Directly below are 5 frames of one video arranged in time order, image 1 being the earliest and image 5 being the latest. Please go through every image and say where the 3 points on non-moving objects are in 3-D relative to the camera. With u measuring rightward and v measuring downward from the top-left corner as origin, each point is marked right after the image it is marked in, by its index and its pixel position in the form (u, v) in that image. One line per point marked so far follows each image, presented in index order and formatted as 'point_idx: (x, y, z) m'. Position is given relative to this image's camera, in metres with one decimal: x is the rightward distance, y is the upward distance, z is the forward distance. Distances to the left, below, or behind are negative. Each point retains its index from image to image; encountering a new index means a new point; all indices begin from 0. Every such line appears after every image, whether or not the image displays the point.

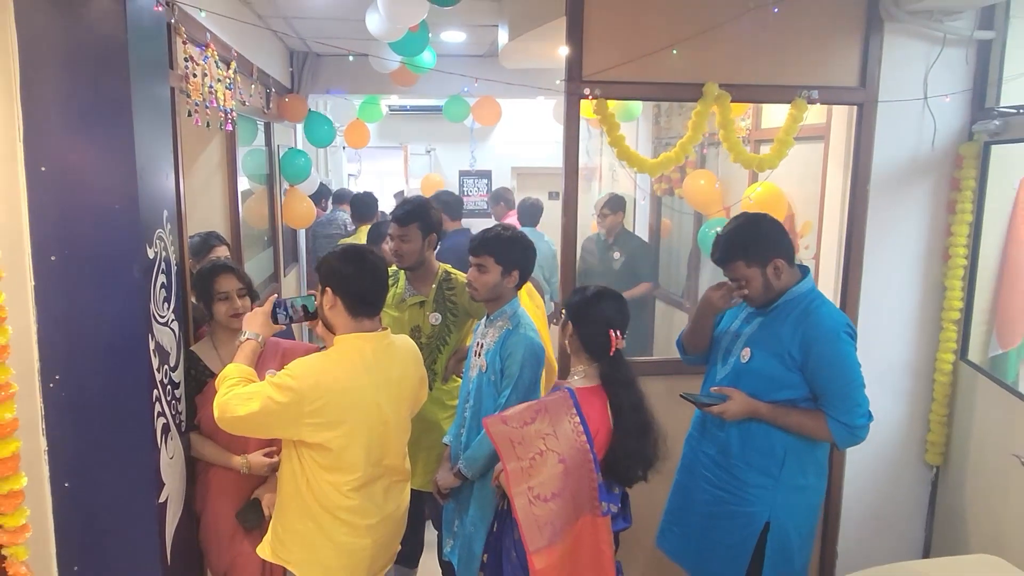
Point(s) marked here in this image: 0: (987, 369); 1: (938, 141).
0: (+1.6, -0.3, +2.5) m
1: (+1.4, +0.5, +2.5) m
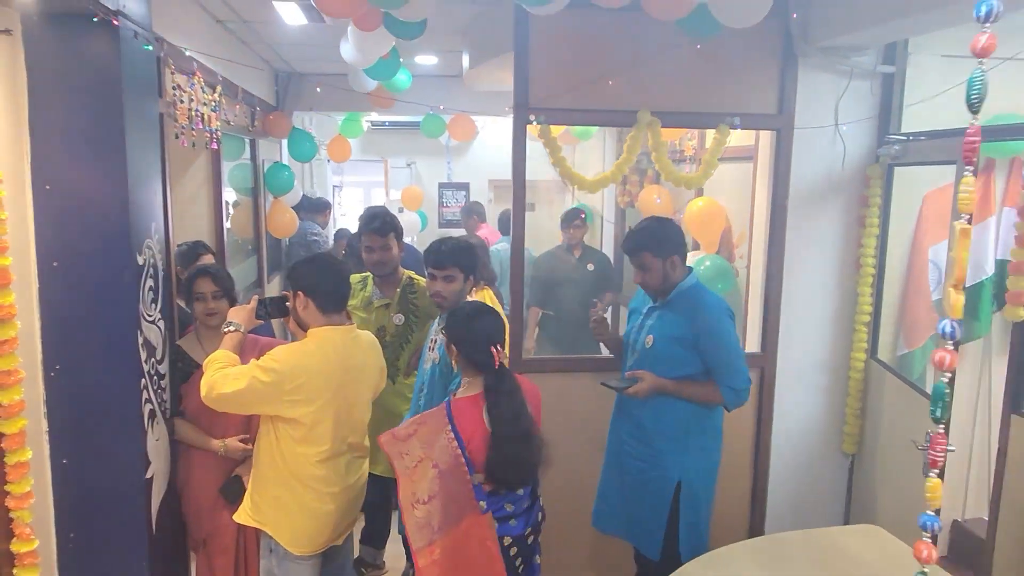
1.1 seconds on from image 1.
0: (+1.4, -0.3, +2.7) m
1: (+1.2, +0.5, +2.8) m
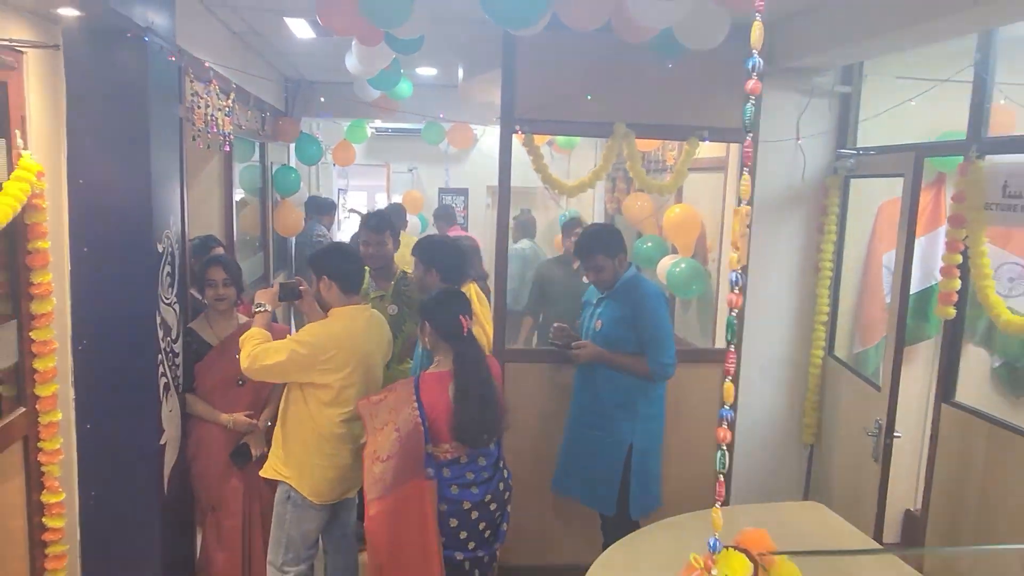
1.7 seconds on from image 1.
0: (+1.4, -0.3, +3.0) m
1: (+1.2, +0.5, +3.0) m
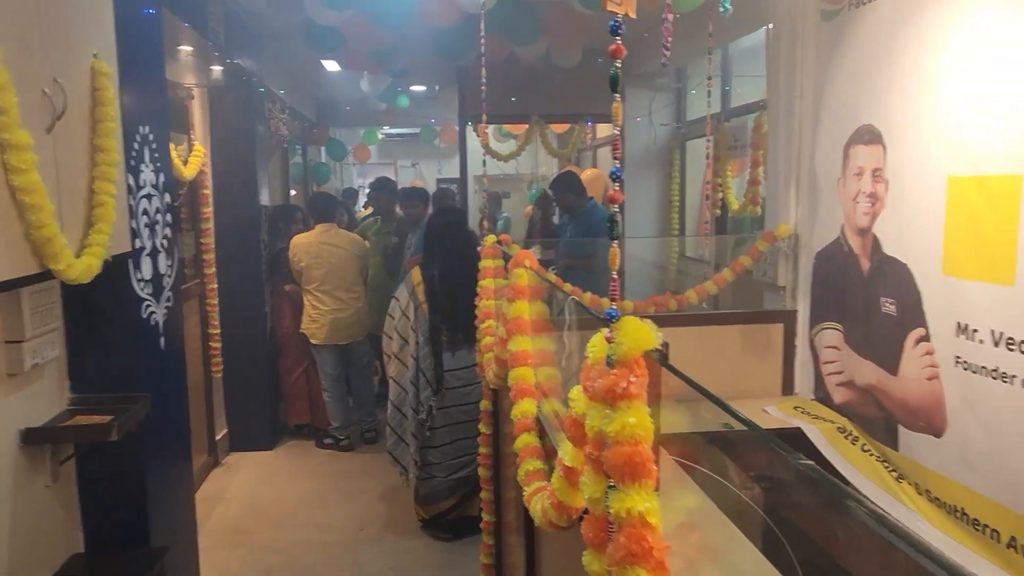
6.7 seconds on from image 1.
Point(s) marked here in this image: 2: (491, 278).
0: (+1.1, +0.2, +4.6) m
1: (+0.9, +0.9, +4.7) m
2: (-0.1, 0.0, +2.4) m
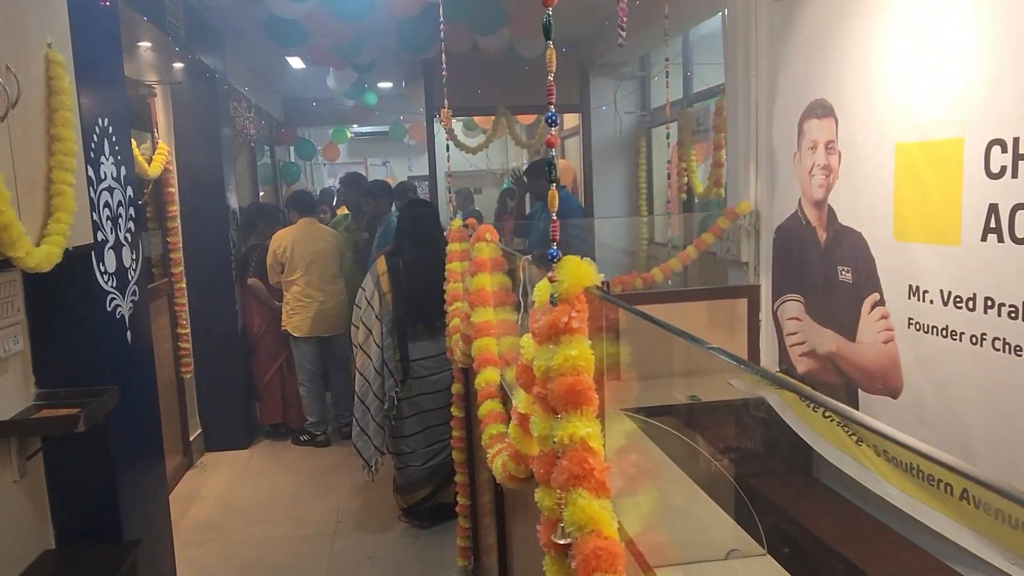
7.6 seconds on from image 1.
0: (+0.9, +0.3, +4.7) m
1: (+0.7, +1.0, +4.7) m
2: (-0.2, +0.1, +2.4) m
